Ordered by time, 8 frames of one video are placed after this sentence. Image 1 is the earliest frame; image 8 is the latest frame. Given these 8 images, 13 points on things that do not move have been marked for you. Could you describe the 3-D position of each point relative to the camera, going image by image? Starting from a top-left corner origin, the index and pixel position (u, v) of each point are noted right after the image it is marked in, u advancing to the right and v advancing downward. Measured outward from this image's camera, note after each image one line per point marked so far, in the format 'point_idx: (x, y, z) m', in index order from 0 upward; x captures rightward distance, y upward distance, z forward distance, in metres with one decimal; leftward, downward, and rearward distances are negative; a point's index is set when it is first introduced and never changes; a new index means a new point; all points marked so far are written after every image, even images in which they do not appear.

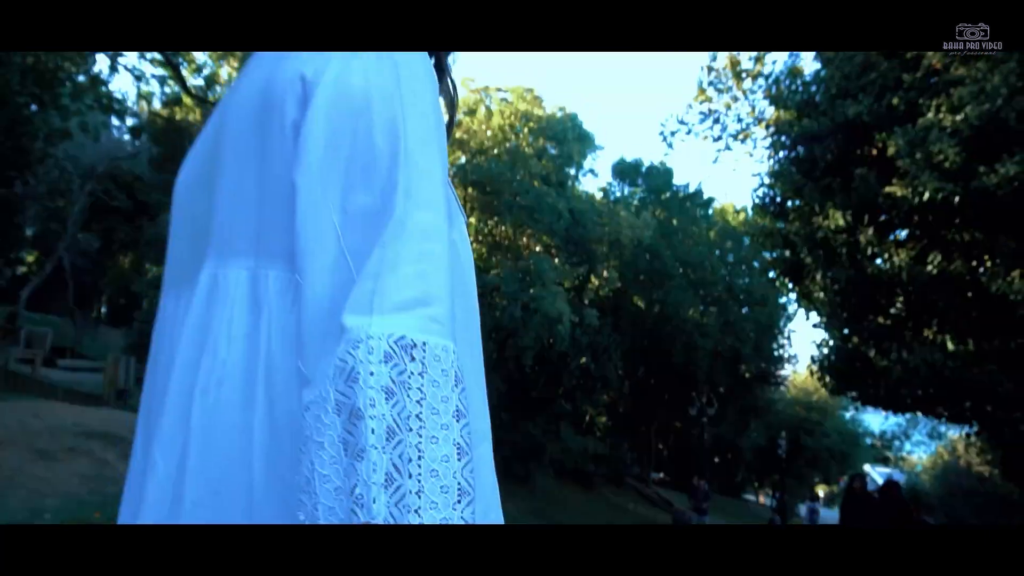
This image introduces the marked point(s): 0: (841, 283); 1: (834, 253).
0: (+3.1, 0.0, +6.9) m
1: (+3.2, +0.4, +7.3) m
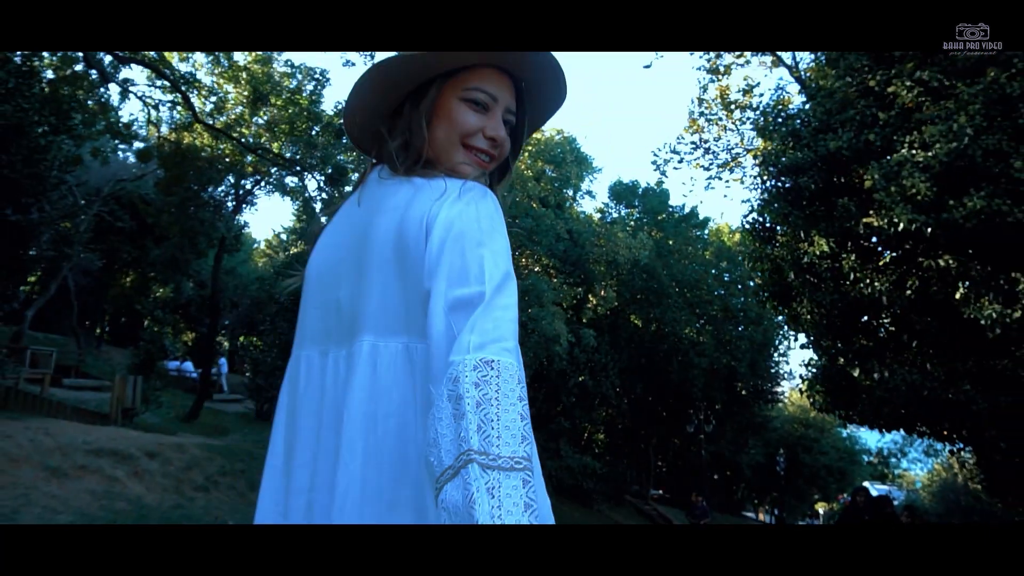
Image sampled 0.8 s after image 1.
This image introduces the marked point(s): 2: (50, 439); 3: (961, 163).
0: (+3.1, -0.2, +7.2) m
1: (+3.2, +0.1, +7.6) m
2: (-5.8, -1.9, +9.1) m
3: (+4.5, +1.3, +7.3) m
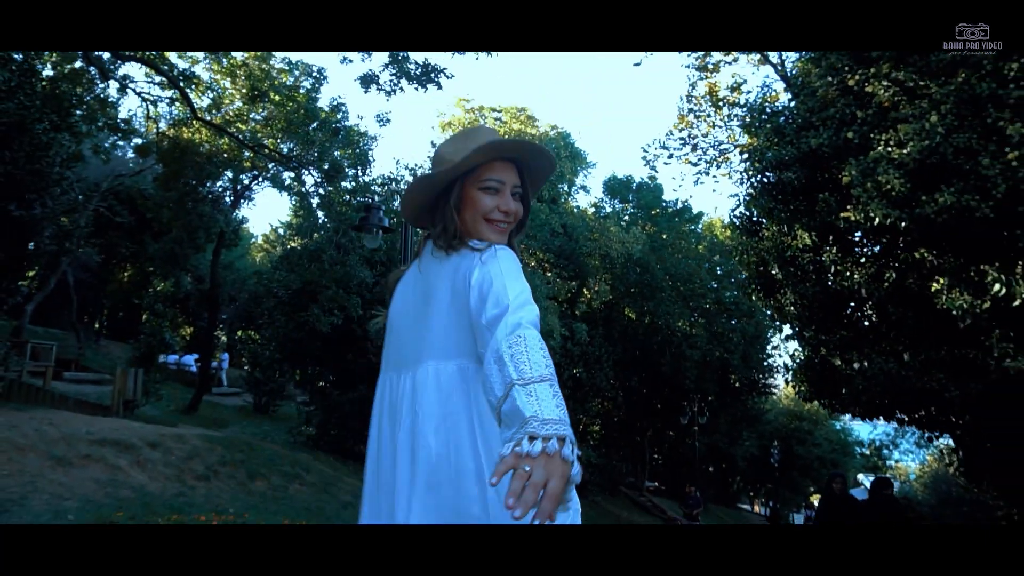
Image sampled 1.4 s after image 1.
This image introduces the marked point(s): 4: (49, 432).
0: (+3.0, -0.1, +7.5) m
1: (+3.2, +0.2, +7.8) m
2: (-5.9, -1.8, +9.3) m
3: (+4.4, +1.3, +7.5) m
4: (-5.8, -1.8, +9.1) m
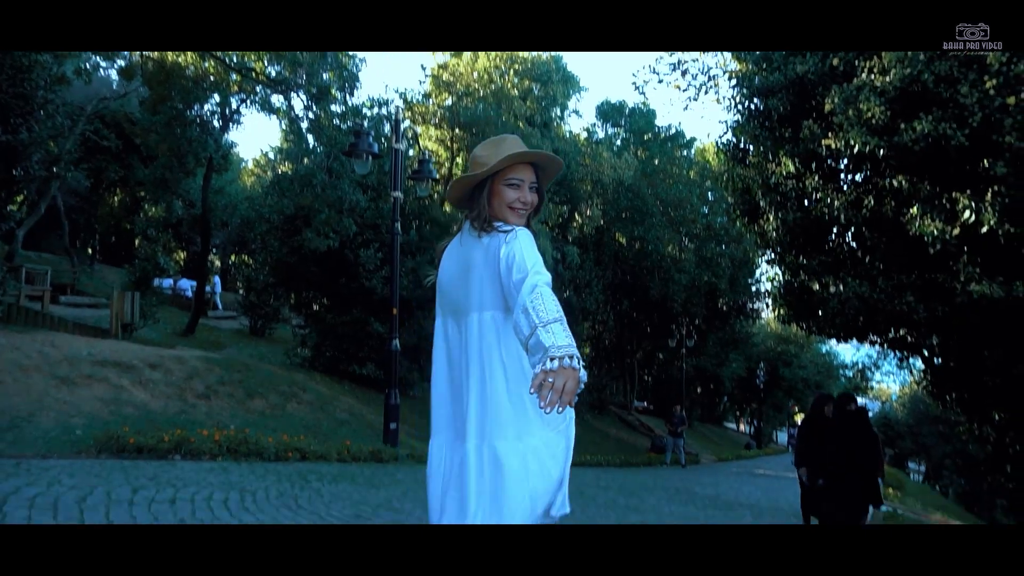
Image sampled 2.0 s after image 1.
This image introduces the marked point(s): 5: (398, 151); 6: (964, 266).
0: (+2.9, +0.7, +7.6) m
1: (+3.0, +1.0, +8.0) m
2: (-6.0, -0.8, +9.6) m
3: (+4.3, +2.1, +7.5) m
4: (-6.0, -0.9, +9.4) m
5: (-1.8, +2.1, +11.1) m
6: (+3.6, +0.2, +5.8) m
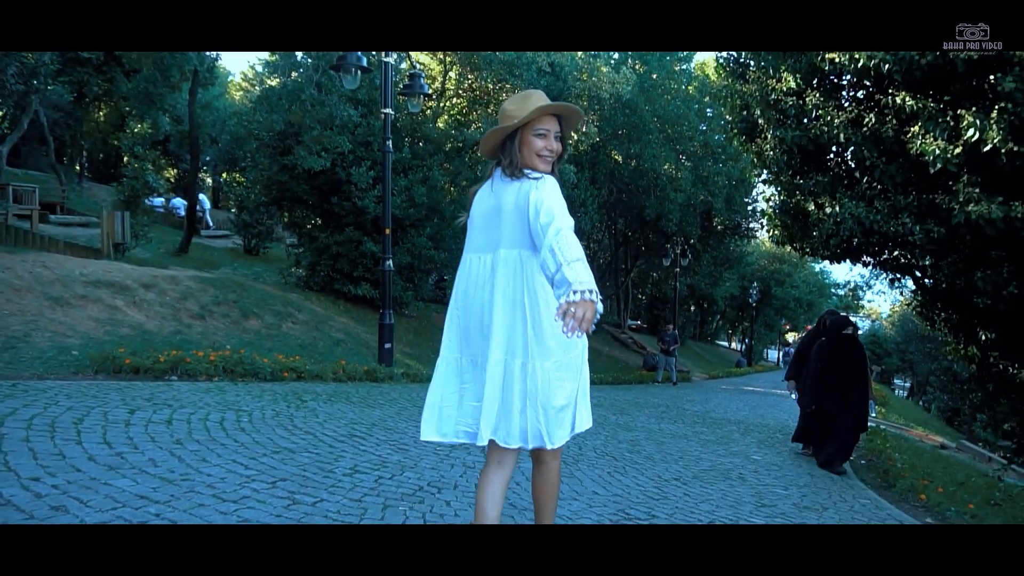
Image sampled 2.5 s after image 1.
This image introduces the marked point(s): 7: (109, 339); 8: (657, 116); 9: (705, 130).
0: (+2.8, +1.5, +7.5) m
1: (+3.0, +1.9, +7.8) m
2: (-6.1, +0.2, +9.5) m
3: (+4.3, +2.9, +7.2) m
4: (-6.1, +0.2, +9.3) m
5: (-1.9, +3.3, +10.8) m
6: (+3.6, +0.8, +5.7) m
7: (-4.6, -0.6, +8.2) m
8: (+3.5, +4.1, +17.2) m
9: (+4.8, +3.9, +18.0) m
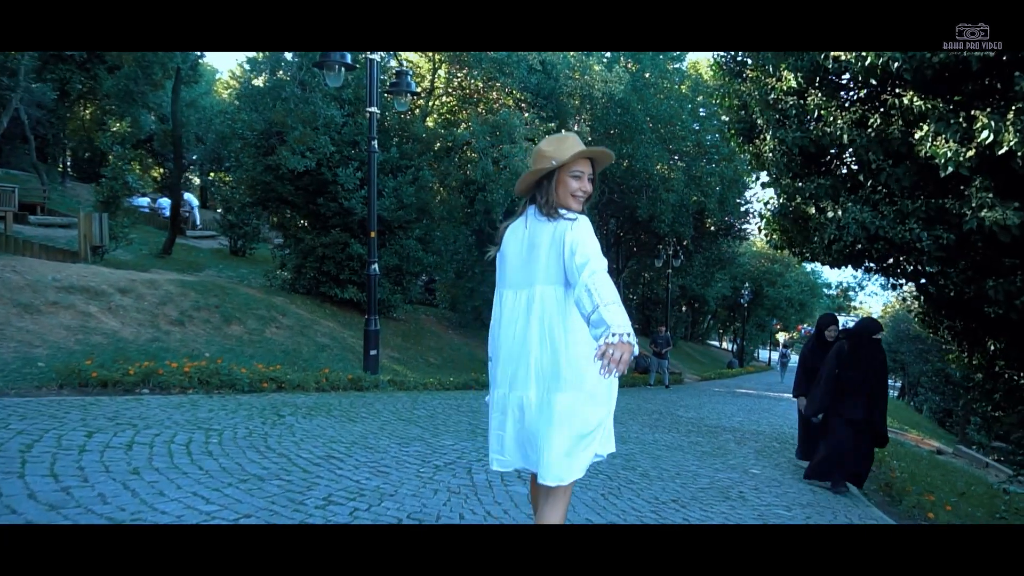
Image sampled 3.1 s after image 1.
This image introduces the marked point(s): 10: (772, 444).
0: (+2.7, +1.4, +7.2) m
1: (+2.9, +1.8, +7.5) m
2: (-6.2, +0.1, +9.1) m
3: (+4.2, +2.9, +7.0) m
4: (-6.2, +0.1, +8.9) m
5: (-2.0, +3.3, +10.4) m
6: (+3.5, +0.7, +5.5) m
7: (-4.7, -0.7, +7.9) m
8: (+3.2, +4.0, +16.9) m
9: (+4.5, +3.9, +17.8) m
10: (+3.4, -2.0, +9.4) m
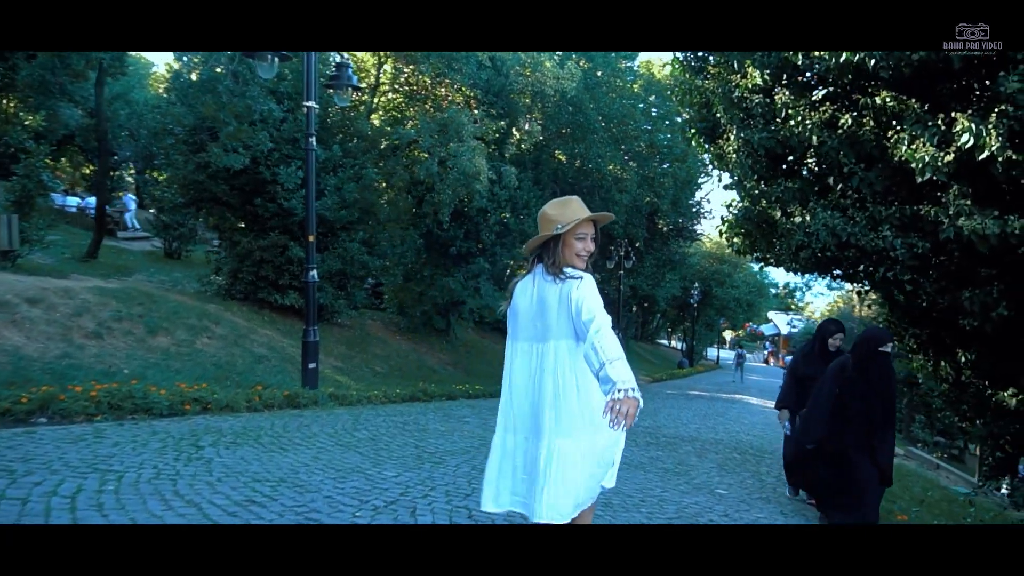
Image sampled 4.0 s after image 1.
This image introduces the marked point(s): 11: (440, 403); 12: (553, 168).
0: (+2.2, +1.3, +6.8) m
1: (+2.3, +1.7, +7.1) m
2: (-6.8, 0.0, +8.1) m
3: (+3.7, +2.8, +6.7) m
4: (-6.7, 0.0, +7.9) m
5: (-2.7, +3.1, +9.7) m
6: (+3.1, +0.6, +5.1) m
7: (-5.2, -0.8, +7.0) m
8: (+2.1, +4.0, +16.6) m
9: (+3.3, +3.8, +17.5) m
10: (+2.8, -2.1, +9.1) m
11: (-1.1, -1.8, +11.1) m
12: (+1.0, +2.8, +17.0) m
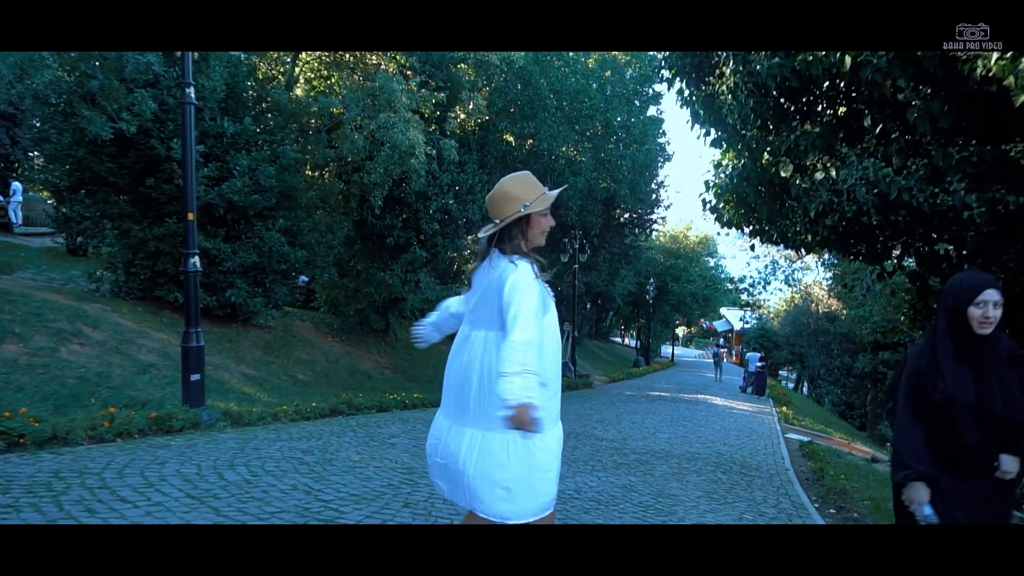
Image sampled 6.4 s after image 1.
0: (+1.7, +1.5, +5.2) m
1: (+1.8, +1.9, +5.5) m
2: (-7.4, +0.1, +5.9) m
3: (+3.2, +2.9, +5.1) m
4: (-7.3, 0.0, +5.7) m
5: (-3.4, +3.2, +7.7) m
6: (+2.7, +0.8, +3.6) m
7: (-5.7, -0.7, +4.8) m
8: (+0.9, +4.1, +14.9) m
9: (+2.1, +4.0, +15.9) m
10: (+2.1, -2.0, +7.5) m
11: (-1.9, -1.7, +9.2) m
12: (-0.2, +2.9, +15.2) m
